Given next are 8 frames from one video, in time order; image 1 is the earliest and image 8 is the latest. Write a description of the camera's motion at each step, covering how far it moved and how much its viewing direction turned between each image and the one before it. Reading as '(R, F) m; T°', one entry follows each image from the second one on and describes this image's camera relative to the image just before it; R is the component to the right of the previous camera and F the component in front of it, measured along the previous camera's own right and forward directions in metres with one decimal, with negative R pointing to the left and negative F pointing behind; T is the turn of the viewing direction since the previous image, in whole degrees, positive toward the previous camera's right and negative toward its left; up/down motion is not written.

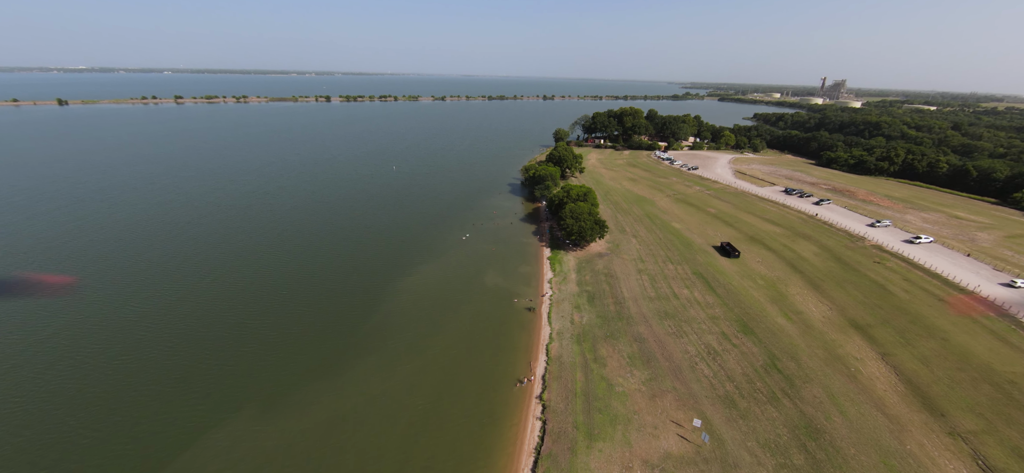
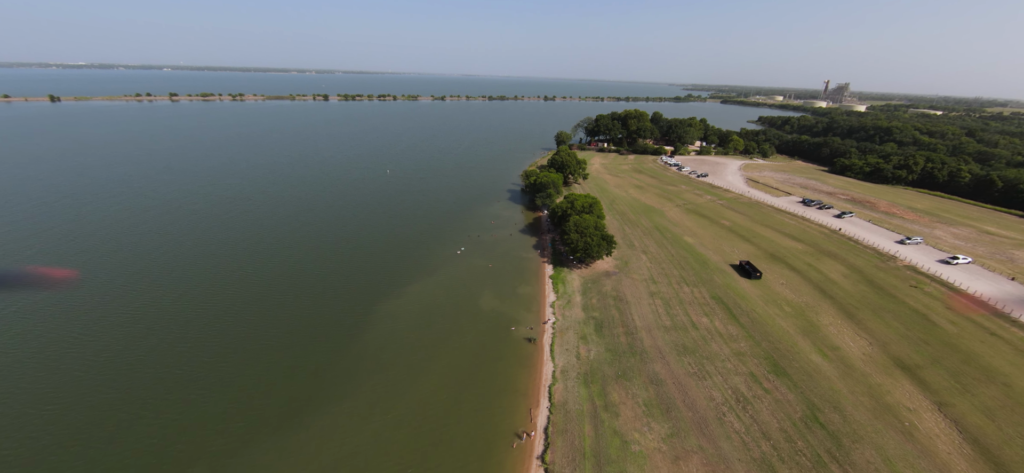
(+0.1, +4.7) m; 0°
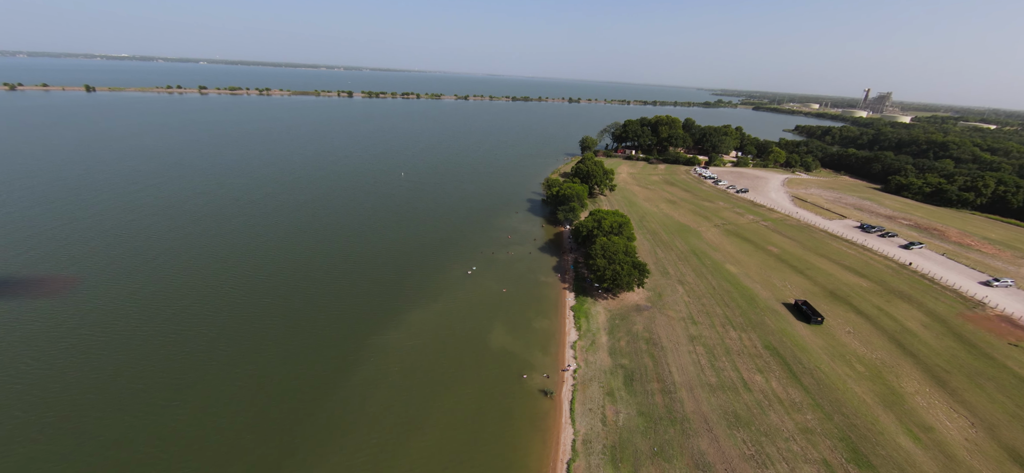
(-0.1, +5.7) m; -3°
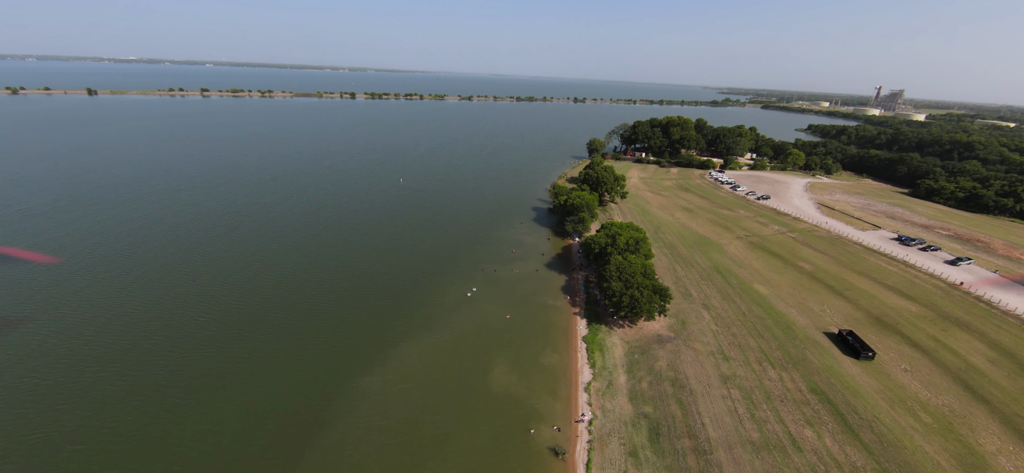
(0.0, +4.7) m; -1°
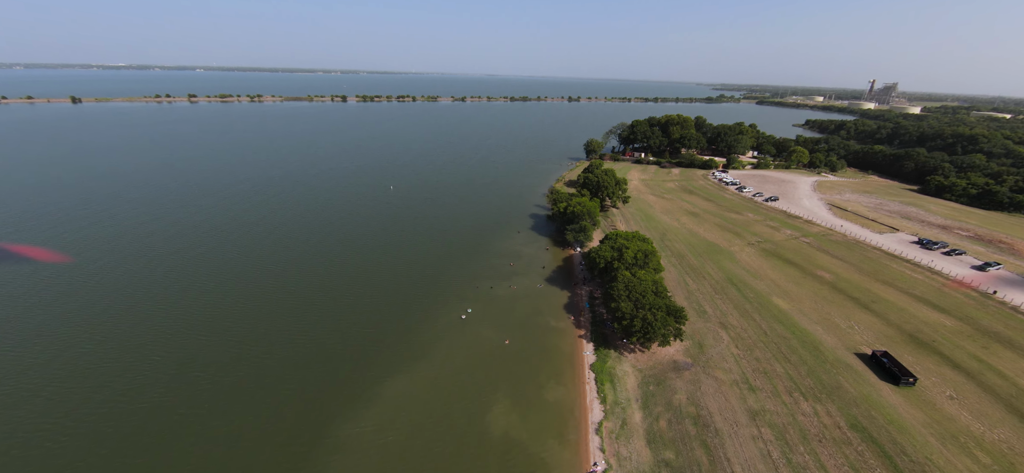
(0.0, +3.7) m; 0°
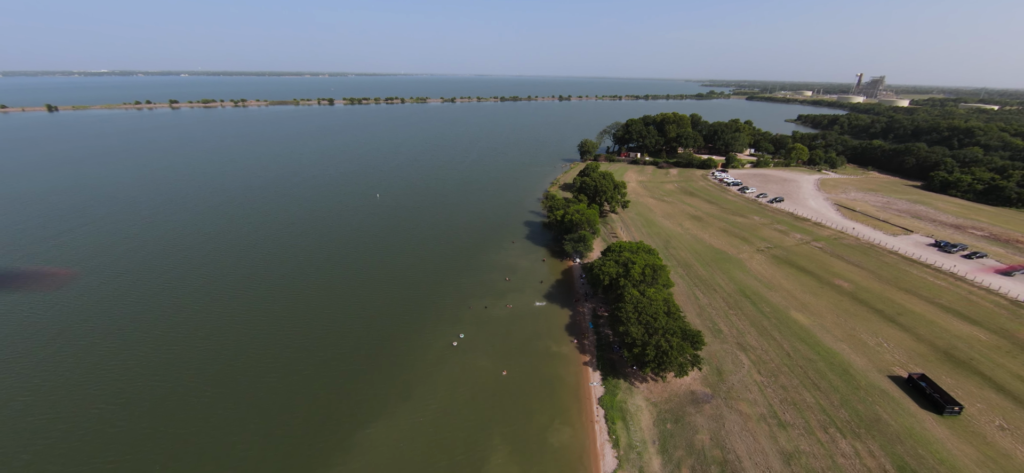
(-0.1, +3.7) m; +1°
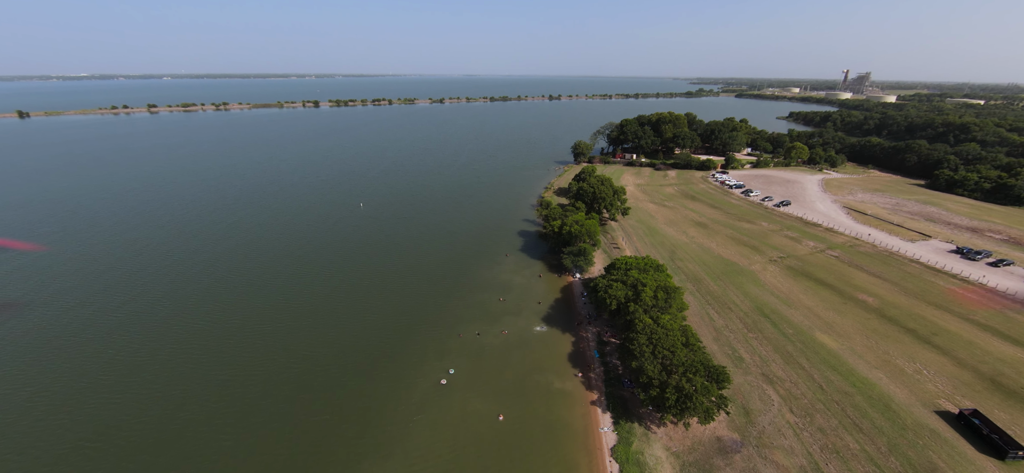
(-0.2, +4.2) m; +1°
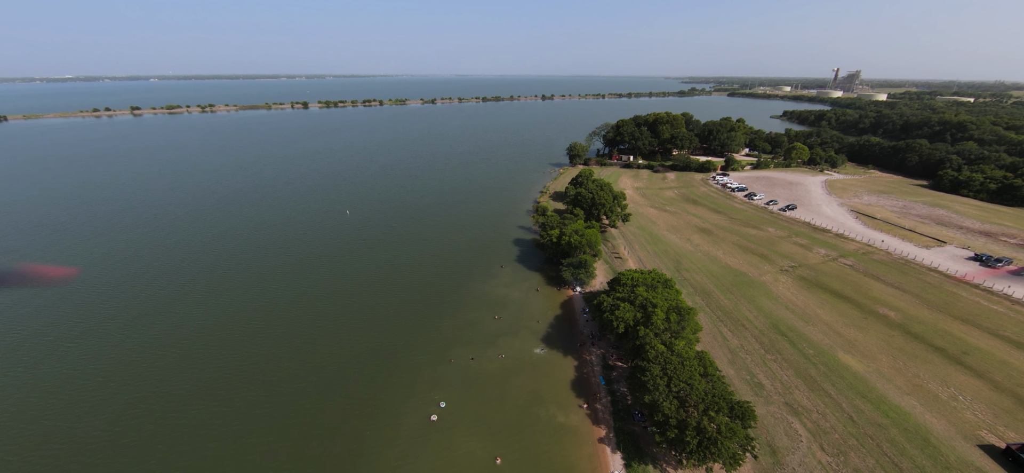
(-0.1, +3.1) m; +1°
